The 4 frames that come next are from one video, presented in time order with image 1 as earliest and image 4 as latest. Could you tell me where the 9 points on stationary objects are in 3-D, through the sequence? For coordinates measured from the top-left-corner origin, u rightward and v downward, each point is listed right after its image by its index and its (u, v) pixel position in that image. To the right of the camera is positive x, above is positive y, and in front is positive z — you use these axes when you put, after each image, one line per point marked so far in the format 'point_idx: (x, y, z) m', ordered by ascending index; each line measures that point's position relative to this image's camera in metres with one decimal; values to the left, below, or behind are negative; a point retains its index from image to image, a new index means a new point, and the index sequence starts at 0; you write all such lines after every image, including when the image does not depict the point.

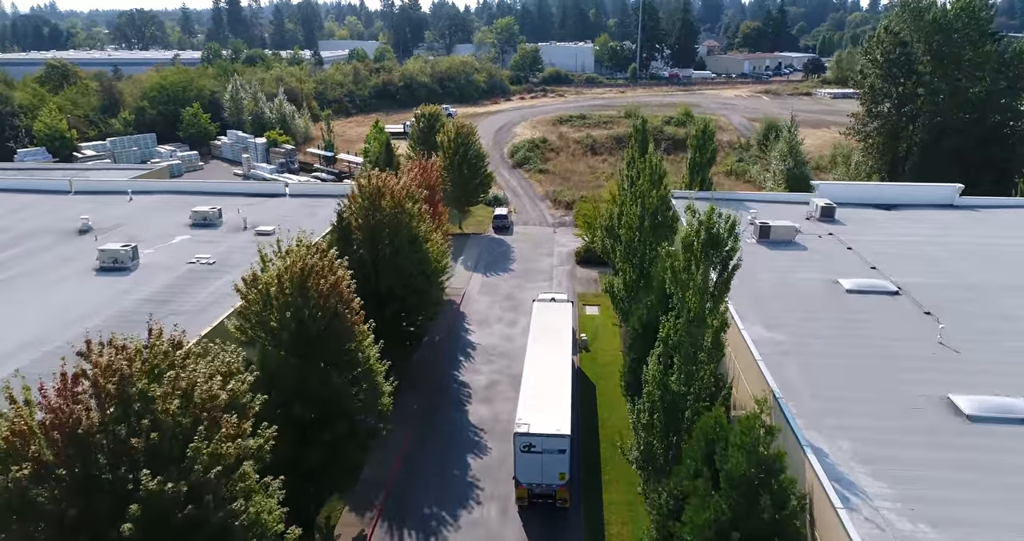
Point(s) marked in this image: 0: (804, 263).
0: (+8.1, +0.2, +19.9) m
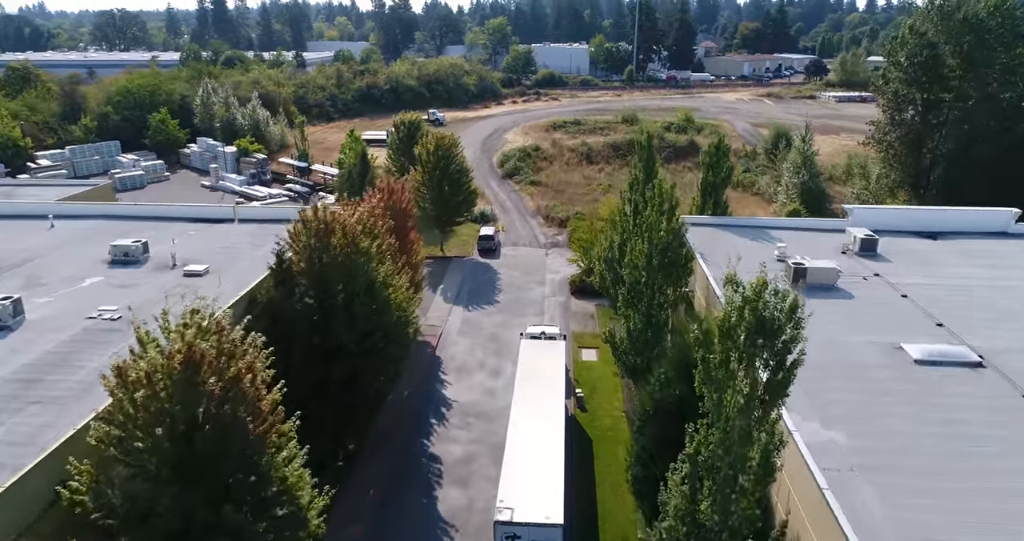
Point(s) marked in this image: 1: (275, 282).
0: (+7.6, -1.1, +16.0) m
1: (-5.7, -0.3, +17.2) m
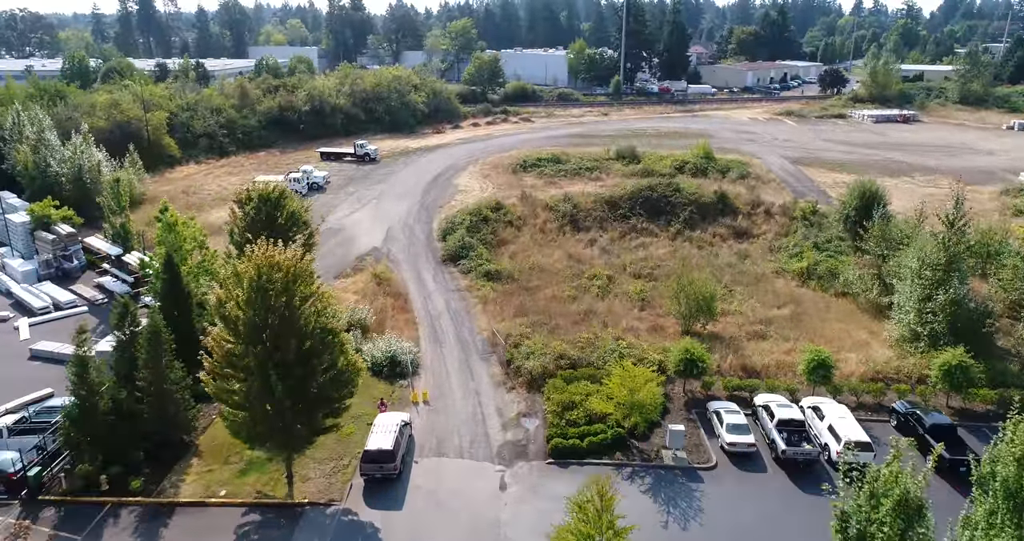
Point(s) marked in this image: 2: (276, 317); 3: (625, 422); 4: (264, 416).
0: (+6.3, -6.9, -1.5) m
1: (-7.1, -6.3, -0.8) m
2: (-5.1, -1.1, +15.2) m
3: (+3.0, -4.0, +19.1) m
4: (-5.4, -3.1, +15.8) m
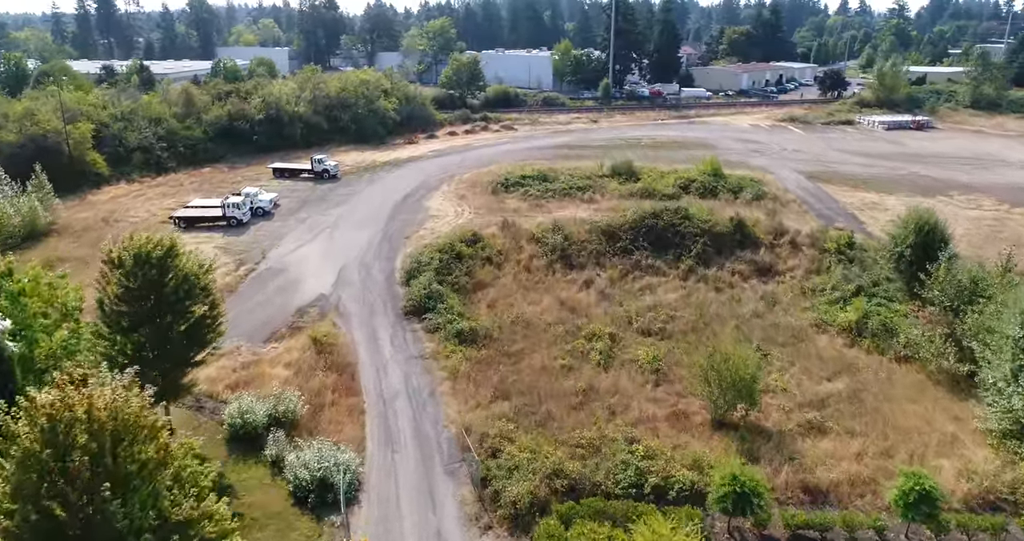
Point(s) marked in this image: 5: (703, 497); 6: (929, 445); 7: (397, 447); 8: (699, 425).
0: (+6.3, -8.9, -7.6) m
1: (-7.1, -8.3, -7.2) m
2: (-5.5, -3.1, +8.9) m
3: (+2.6, -6.0, +12.9) m
4: (-5.8, -5.1, +9.4) m
5: (+4.3, -5.0, +16.1) m
6: (+10.8, -4.5, +18.5) m
7: (-3.0, -4.5, +18.7) m
8: (+5.1, -4.2, +19.5) m
